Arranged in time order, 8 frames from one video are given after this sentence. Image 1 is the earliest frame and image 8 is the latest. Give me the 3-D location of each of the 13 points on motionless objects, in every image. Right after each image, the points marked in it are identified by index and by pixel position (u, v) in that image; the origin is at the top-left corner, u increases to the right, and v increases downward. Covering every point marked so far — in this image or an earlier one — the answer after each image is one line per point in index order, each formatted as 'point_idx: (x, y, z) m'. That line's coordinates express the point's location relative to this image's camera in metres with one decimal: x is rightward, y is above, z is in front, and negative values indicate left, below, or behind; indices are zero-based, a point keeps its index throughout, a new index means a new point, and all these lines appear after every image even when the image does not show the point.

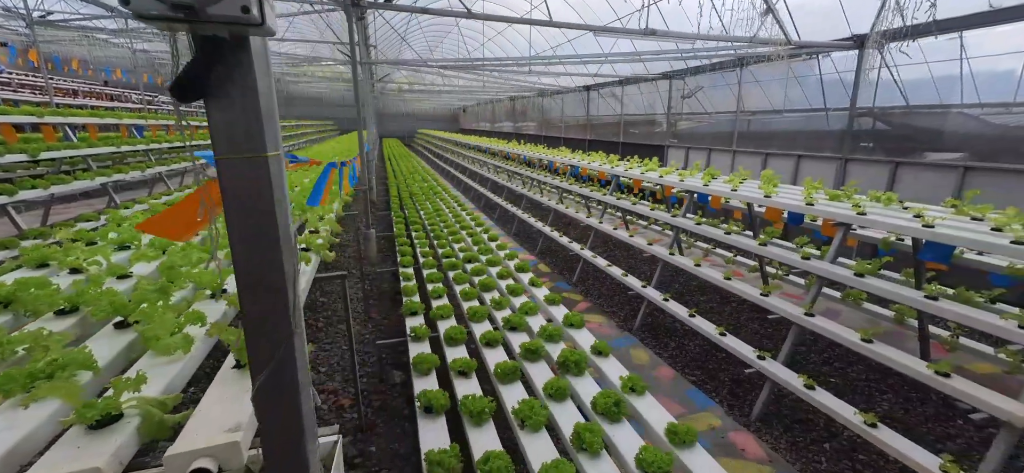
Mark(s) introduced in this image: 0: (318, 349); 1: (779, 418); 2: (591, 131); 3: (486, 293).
0: (-1.5, -0.9, +3.2) m
1: (+2.2, -1.5, +3.4) m
2: (+3.3, +4.4, +17.7) m
3: (-0.2, -0.5, +3.7) m
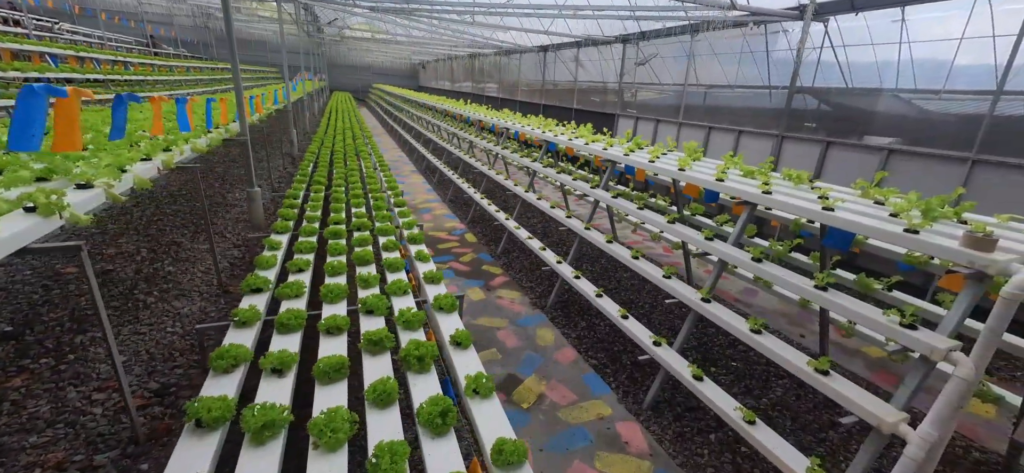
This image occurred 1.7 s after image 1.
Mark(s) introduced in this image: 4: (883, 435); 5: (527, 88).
0: (-2.4, -0.6, +2.6) m
1: (+1.2, -1.3, +3.2) m
2: (+1.3, +5.7, +17.0) m
3: (-1.2, -0.2, +3.2) m
4: (+1.8, -0.9, +2.0) m
5: (+0.7, +6.6, +18.7) m
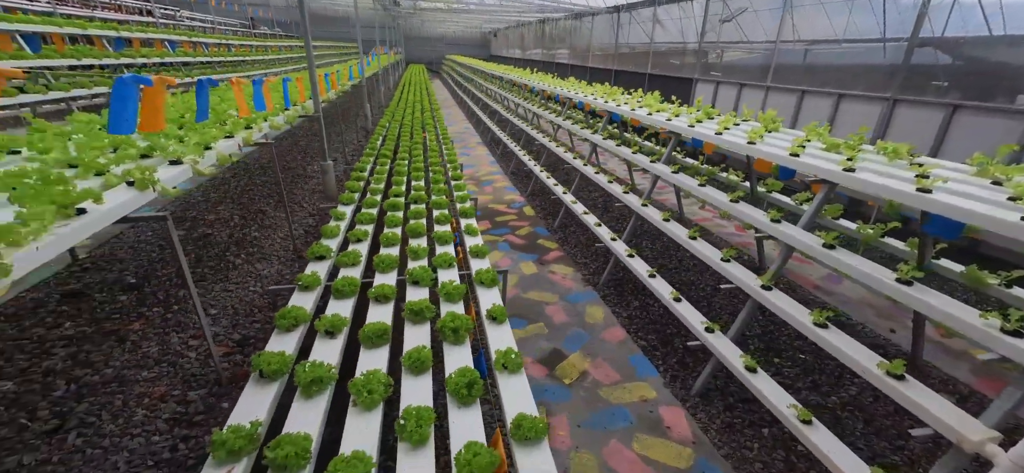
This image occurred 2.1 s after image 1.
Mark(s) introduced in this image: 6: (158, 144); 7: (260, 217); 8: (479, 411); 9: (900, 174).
0: (-2.1, -0.4, +3.0) m
1: (+1.5, -1.2, +3.1) m
2: (+4.1, +6.7, +16.1) m
3: (-0.8, 0.0, +3.4) m
4: (+1.9, -0.9, +1.7) m
5: (+3.7, +7.8, +17.8) m
6: (-2.0, +0.5, +2.4) m
7: (-2.6, +0.2, +4.3) m
8: (-0.1, -0.7, +1.8) m
9: (+2.3, +0.4, +2.5) m
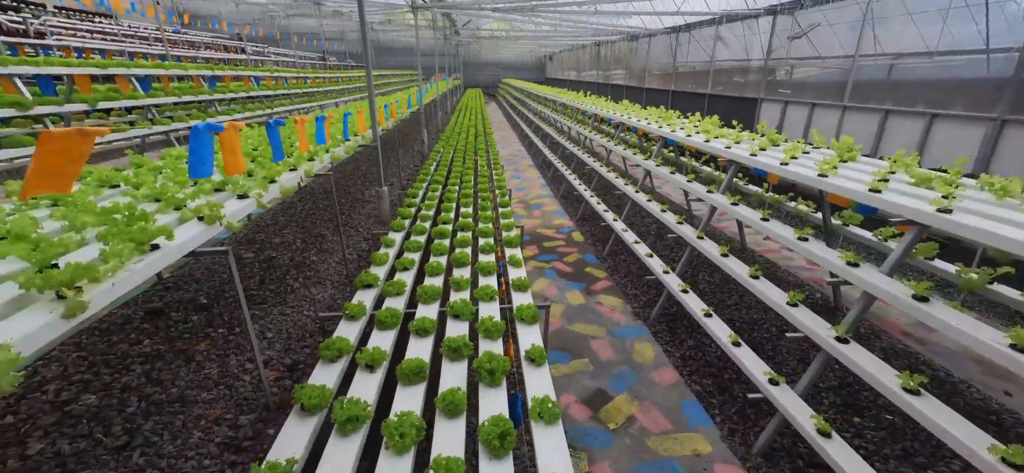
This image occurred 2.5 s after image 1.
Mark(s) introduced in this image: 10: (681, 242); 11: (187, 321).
0: (-1.8, -0.6, +3.2) m
1: (+1.8, -1.4, +2.8) m
2: (+6.1, +5.8, +15.7) m
3: (-0.4, -0.3, +3.4) m
4: (+2.0, -1.1, +1.4) m
5: (+6.0, +6.8, +17.5) m
6: (-1.8, +0.4, +2.6) m
7: (-2.1, -0.1, +4.6) m
8: (0.0, -0.9, +1.7) m
9: (+2.5, +0.1, +2.1) m
10: (+2.2, -0.1, +5.5) m
11: (-2.4, -0.6, +3.1) m
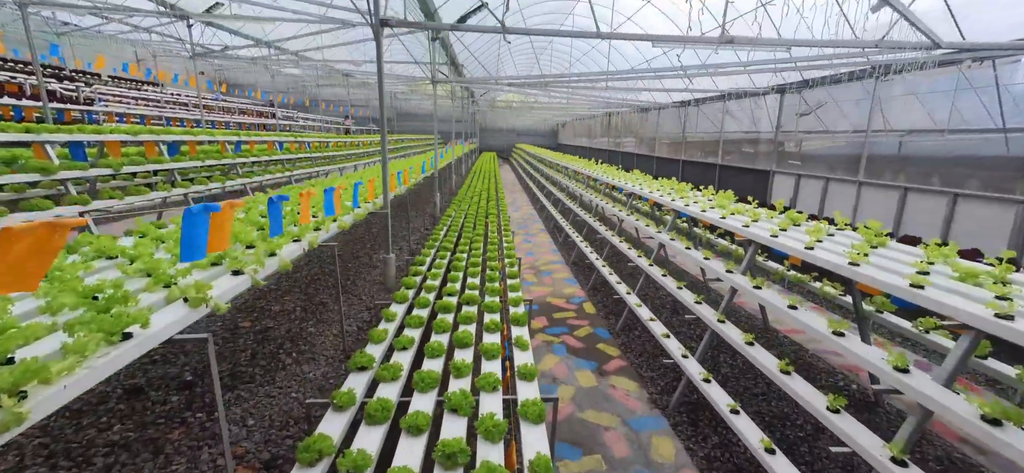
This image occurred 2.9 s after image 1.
0: (-1.8, -1.1, +3.0) m
1: (+1.8, -2.0, +2.3) m
2: (+6.6, +3.3, +16.0) m
3: (-0.4, -0.8, +3.2) m
4: (+1.9, -1.5, +1.0) m
5: (+6.6, +4.0, +17.9) m
6: (-1.7, -0.1, +2.5) m
7: (-2.0, -0.8, +4.4) m
8: (0.0, -1.3, +1.4) m
9: (+2.5, -0.4, +1.9) m
10: (+2.3, -1.0, +5.2) m
11: (-2.3, -1.1, +2.8) m
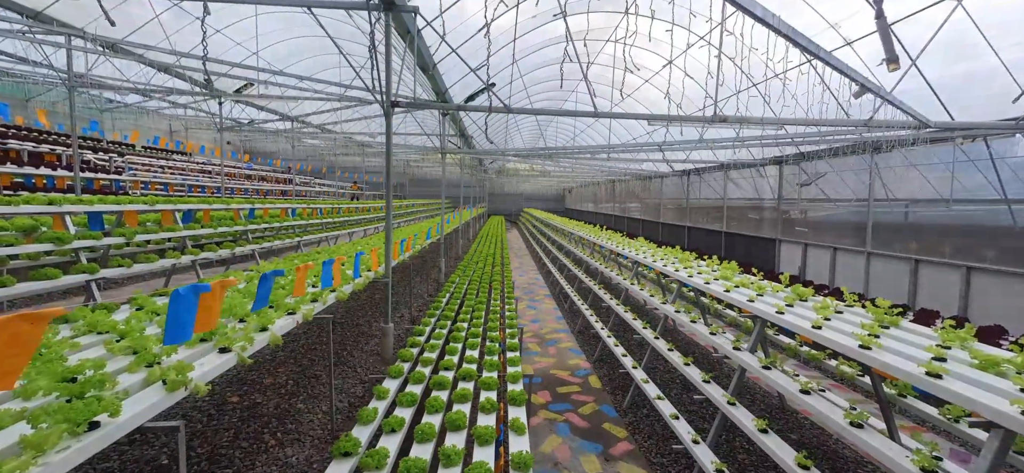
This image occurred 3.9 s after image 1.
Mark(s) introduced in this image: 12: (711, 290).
0: (-1.8, -1.6, +2.8) m
1: (+1.7, -2.4, +1.9) m
2: (+6.9, +0.7, +16.2) m
3: (-0.4, -1.4, +3.0) m
4: (+1.9, -1.7, +0.7) m
5: (+6.9, +1.1, +18.2) m
6: (-1.8, -0.6, +2.5) m
7: (-2.0, -1.5, +4.2) m
8: (-0.1, -1.5, +1.1) m
9: (+2.5, -0.8, +1.7) m
10: (+2.3, -1.9, +4.9) m
11: (-2.4, -1.6, +2.7) m
12: (+2.2, -0.6, +4.7) m
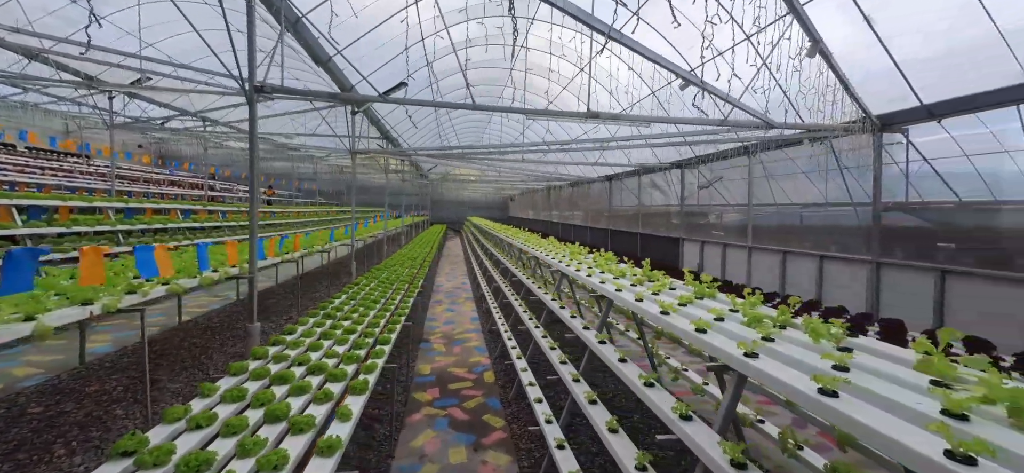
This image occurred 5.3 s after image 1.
0: (-3.0, -1.5, +2.4) m
1: (+0.7, -2.2, +2.0) m
2: (+3.9, +0.6, +16.9) m
3: (-1.6, -1.2, +2.8) m
4: (+0.9, -1.5, +0.8) m
5: (+3.7, +1.0, +18.8) m
6: (-2.9, -0.4, +2.2) m
7: (-3.4, -1.4, +3.9) m
8: (-1.1, -1.4, +1.0) m
9: (+1.4, -0.6, +1.9) m
10: (+0.9, -1.7, +5.0) m
11: (-3.5, -1.5, +2.2) m
12: (+0.8, -0.5, +4.8) m
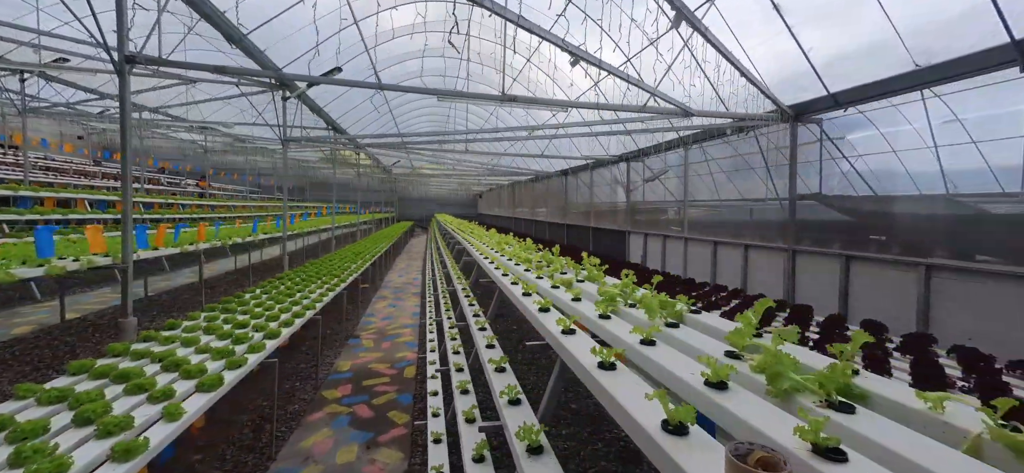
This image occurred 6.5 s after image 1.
0: (-3.8, -1.4, +2.0) m
1: (-0.2, -2.1, +1.8) m
2: (+2.1, +0.9, +16.8) m
3: (-2.5, -1.1, +2.5) m
4: (+0.2, -1.4, +0.7) m
5: (+1.7, +1.2, +18.8) m
6: (-3.8, -0.3, +1.8) m
7: (-4.3, -1.3, +3.4) m
8: (-1.8, -1.2, +0.7) m
9: (+0.5, -0.4, +1.8) m
10: (-0.2, -1.6, +4.8) m
11: (-4.4, -1.3, +1.8) m
12: (-0.3, -0.3, +4.6) m
